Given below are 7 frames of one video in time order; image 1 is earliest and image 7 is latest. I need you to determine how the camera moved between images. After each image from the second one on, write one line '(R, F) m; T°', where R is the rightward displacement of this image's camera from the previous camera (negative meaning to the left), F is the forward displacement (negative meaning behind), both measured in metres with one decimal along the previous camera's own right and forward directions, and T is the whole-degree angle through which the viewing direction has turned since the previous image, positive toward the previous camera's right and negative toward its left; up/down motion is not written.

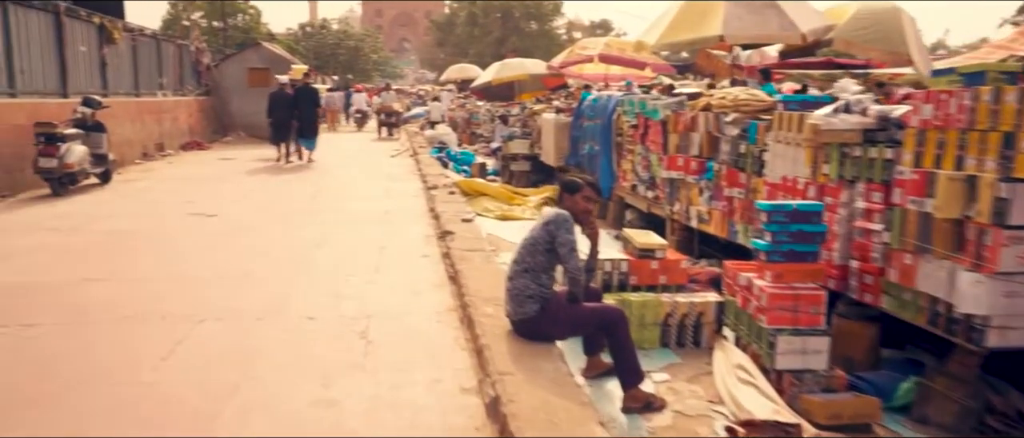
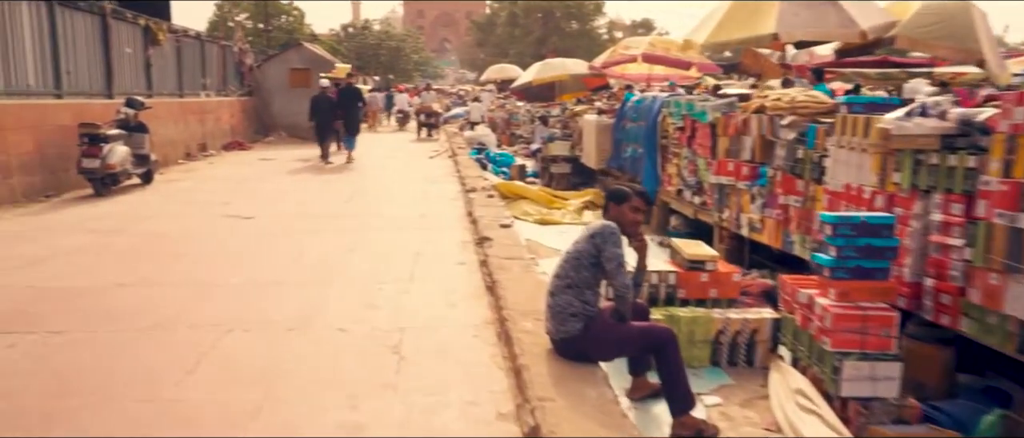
(0.0, +0.3) m; -3°
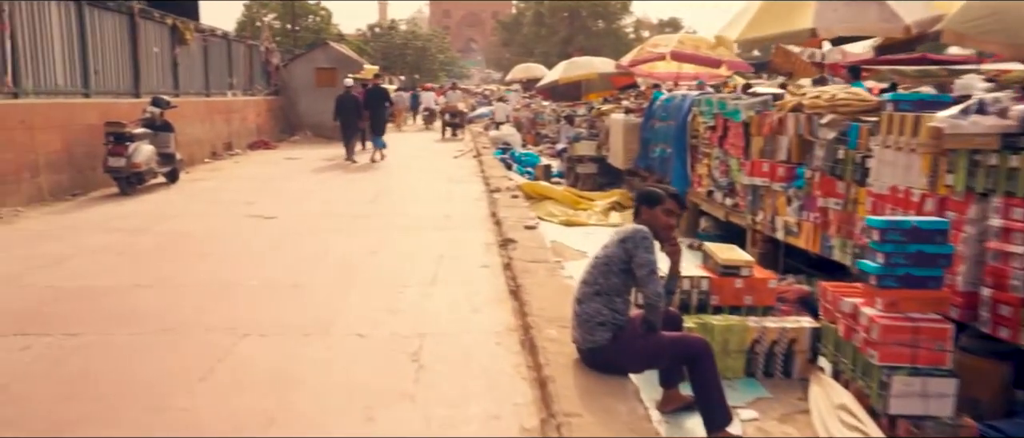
(0.0, +0.2) m; -2°
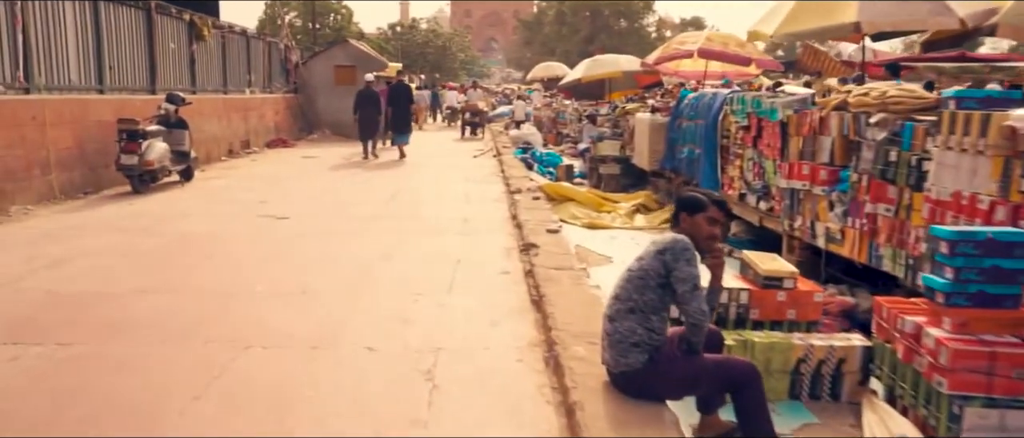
(0.0, +0.4) m; -1°
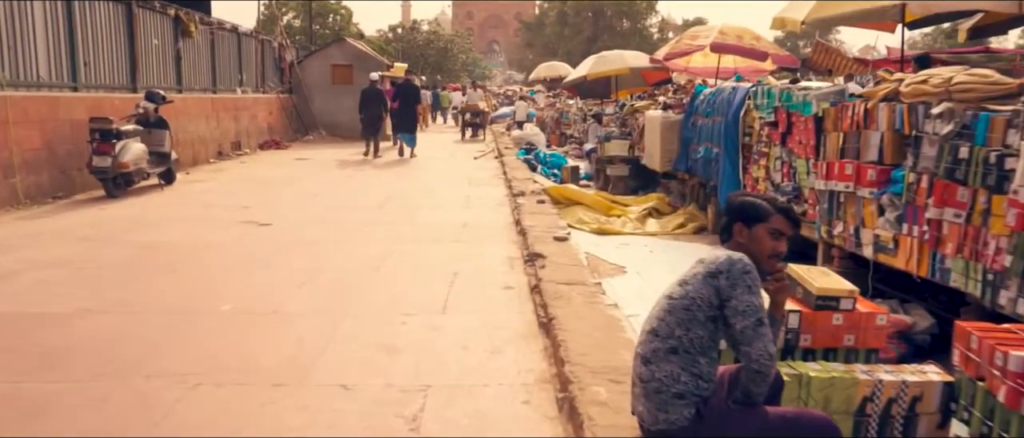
(0.0, +0.7) m; 0°
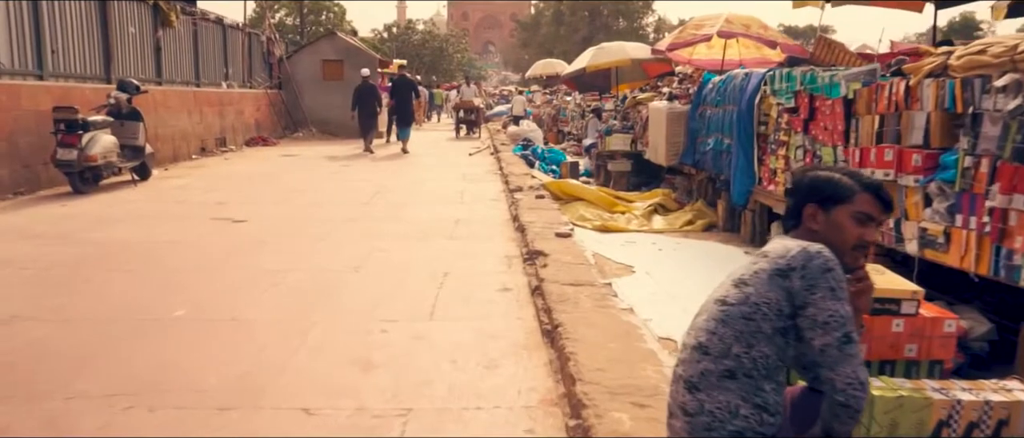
(0.0, +0.6) m; 0°
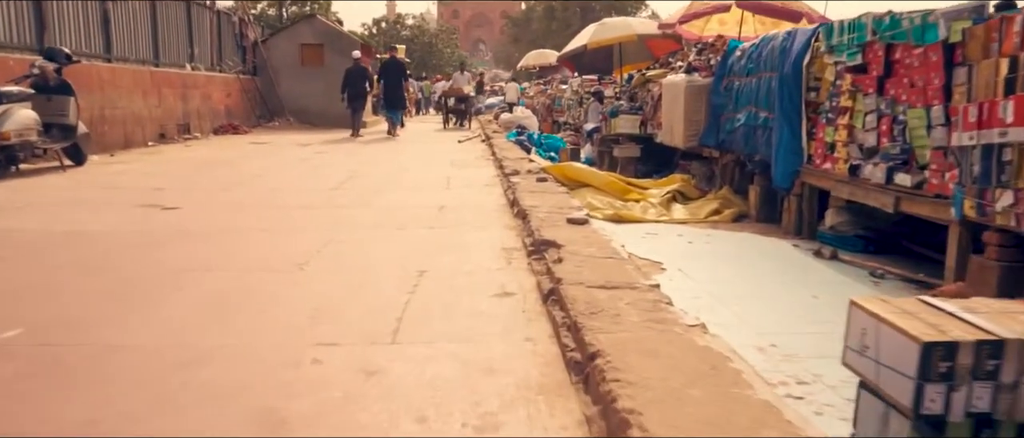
(0.0, +1.4) m; +1°
